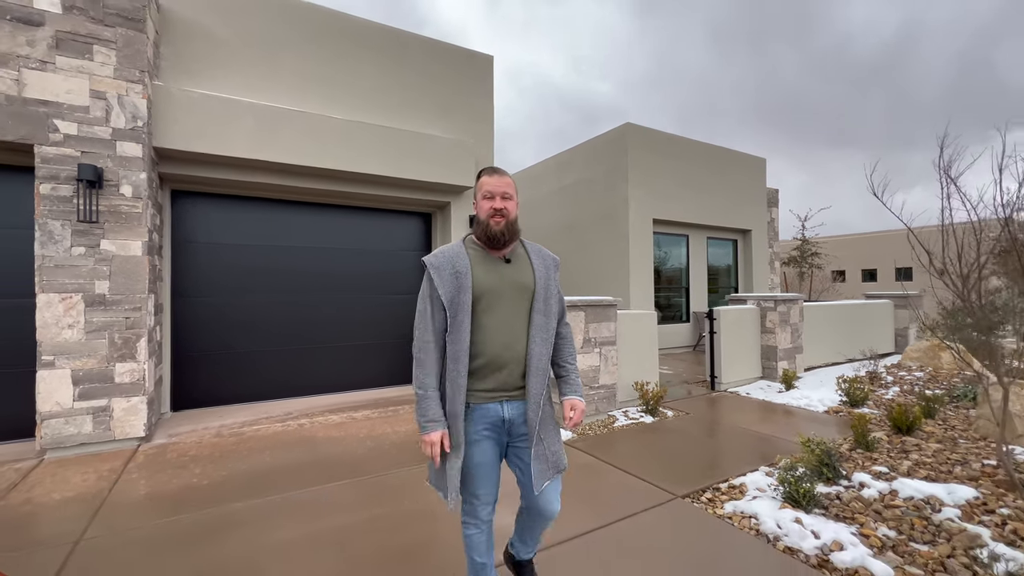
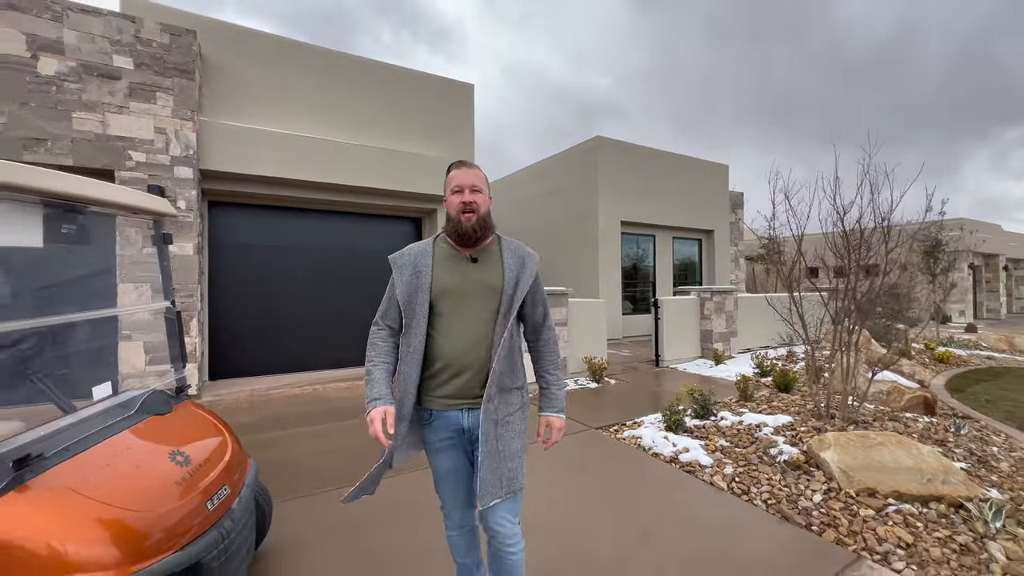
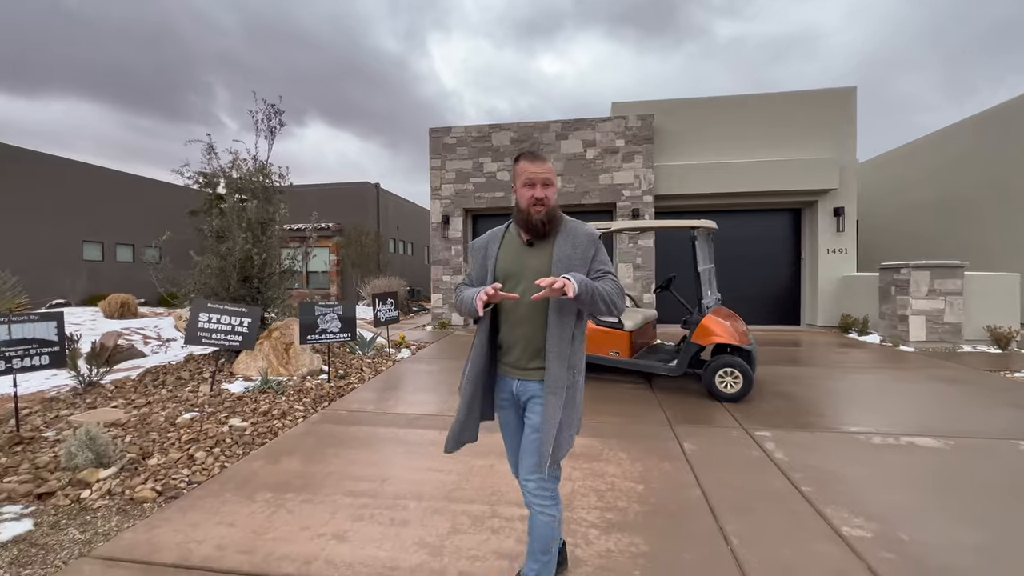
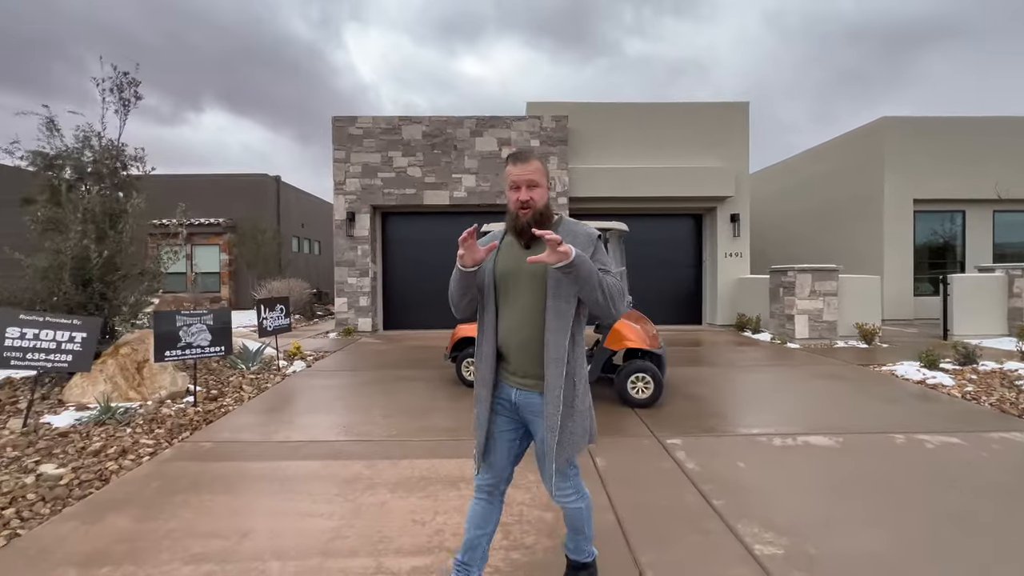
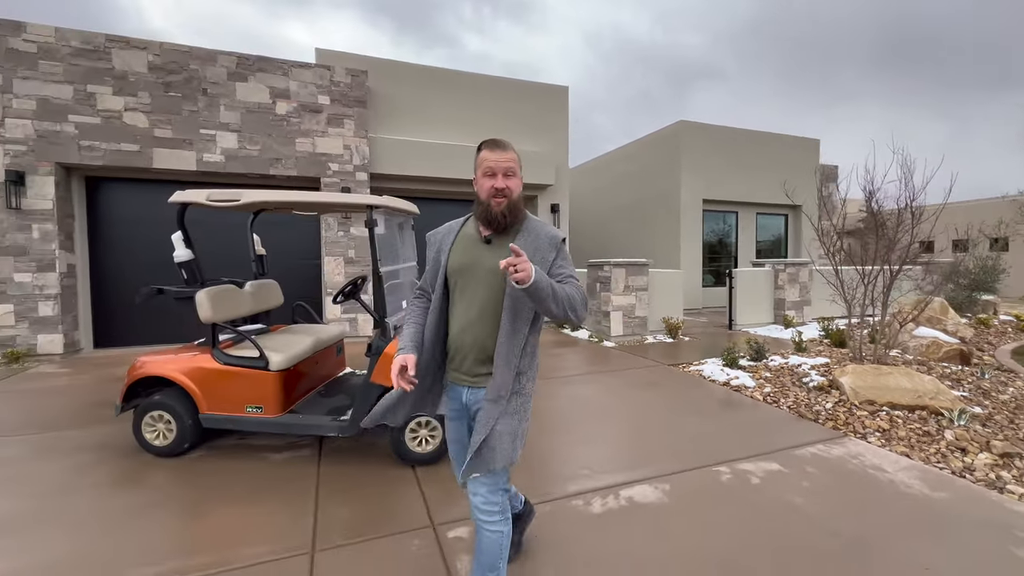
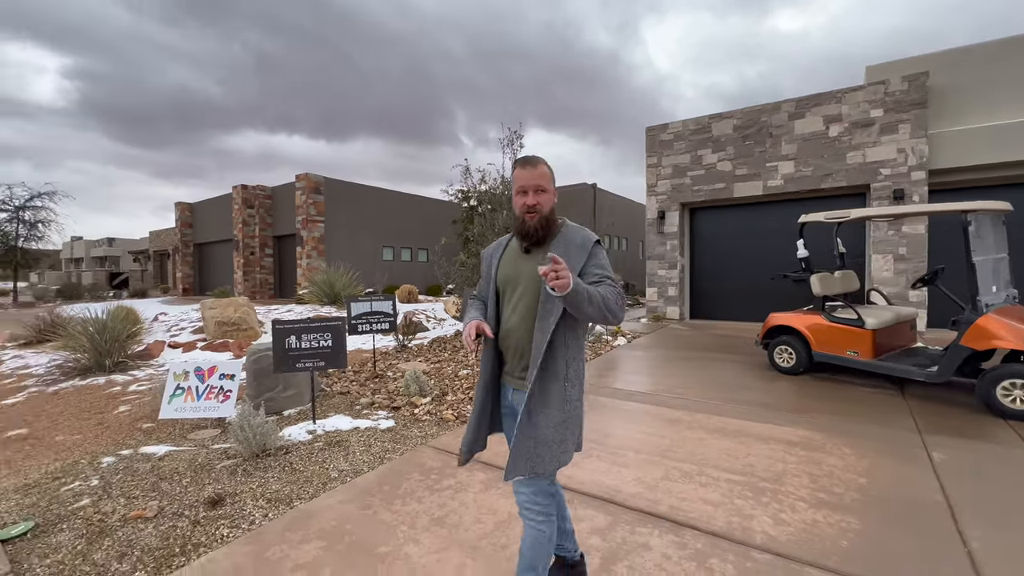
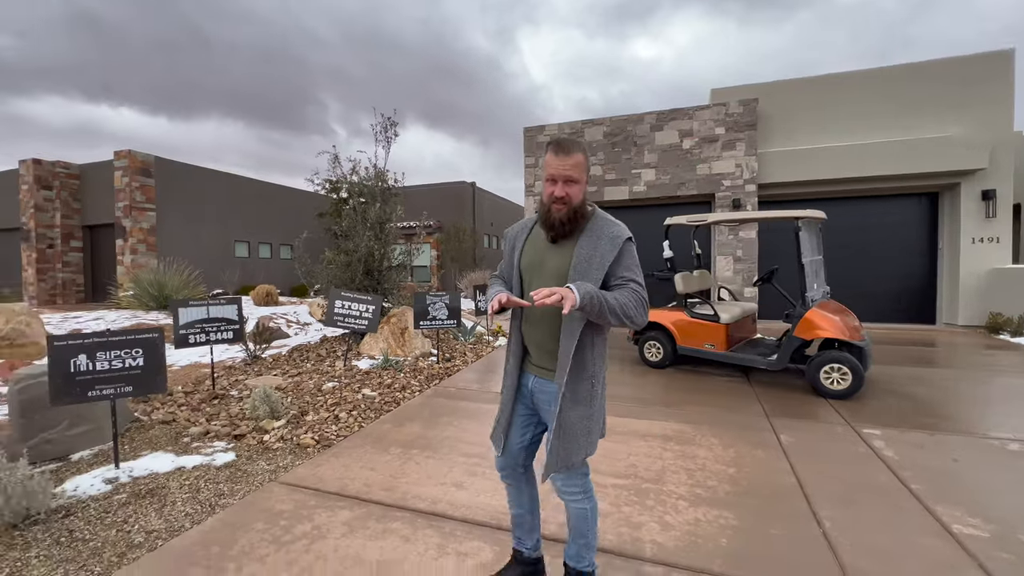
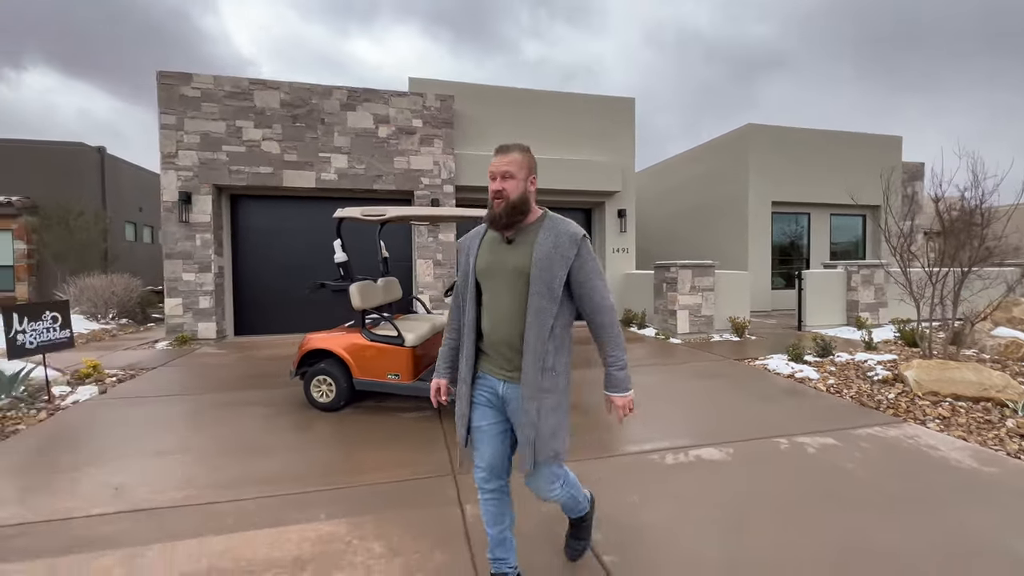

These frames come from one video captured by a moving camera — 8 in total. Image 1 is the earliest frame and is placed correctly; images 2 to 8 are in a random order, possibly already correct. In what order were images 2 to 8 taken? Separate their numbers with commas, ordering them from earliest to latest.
2, 5, 8, 4, 3, 7, 6
